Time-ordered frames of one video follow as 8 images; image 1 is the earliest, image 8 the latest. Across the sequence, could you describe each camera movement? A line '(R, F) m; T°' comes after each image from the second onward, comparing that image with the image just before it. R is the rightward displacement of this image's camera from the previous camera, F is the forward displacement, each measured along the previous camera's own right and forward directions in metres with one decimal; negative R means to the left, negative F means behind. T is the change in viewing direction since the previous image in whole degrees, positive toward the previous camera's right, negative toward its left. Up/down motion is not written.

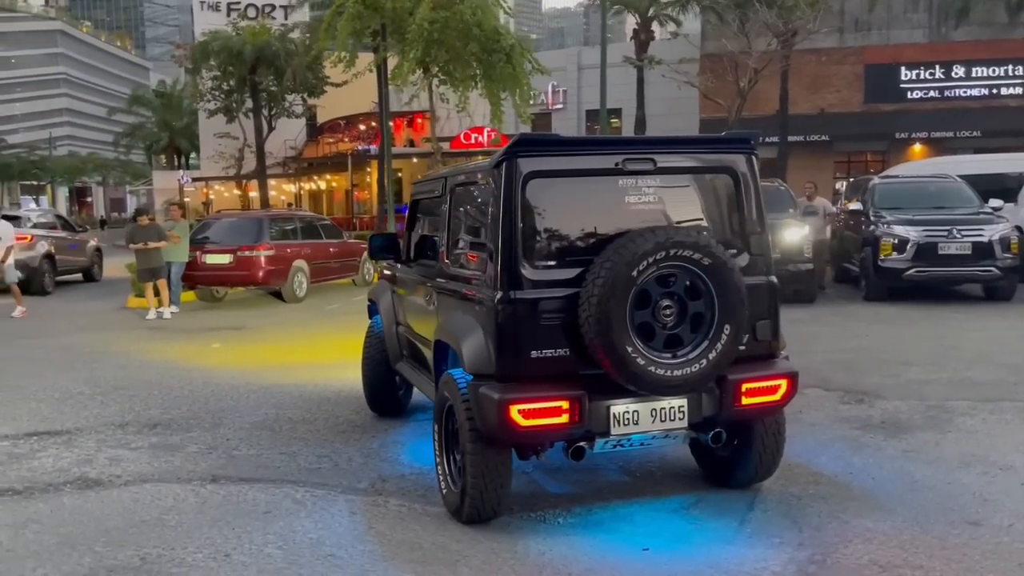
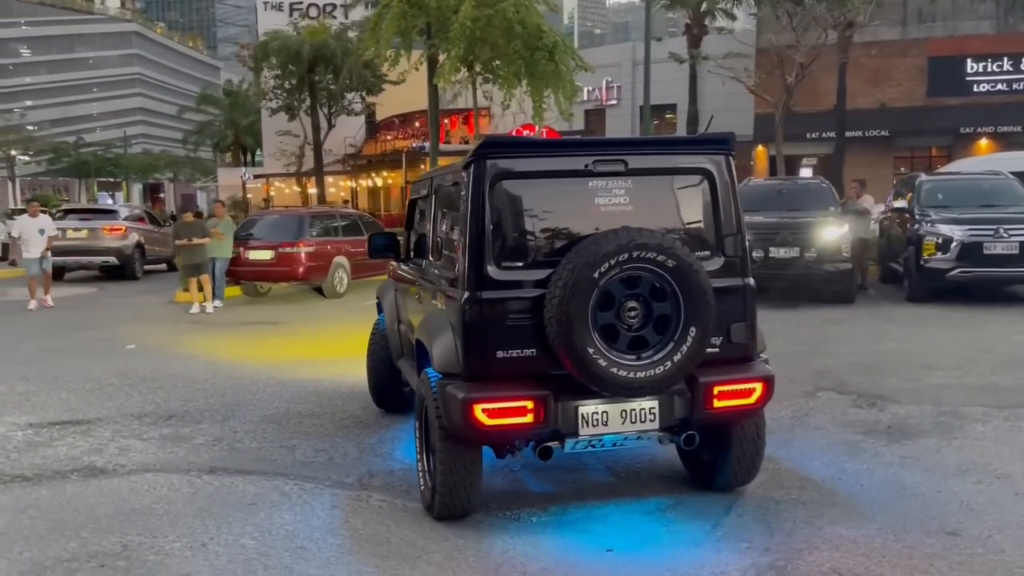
(+0.5, 0.0) m; -4°
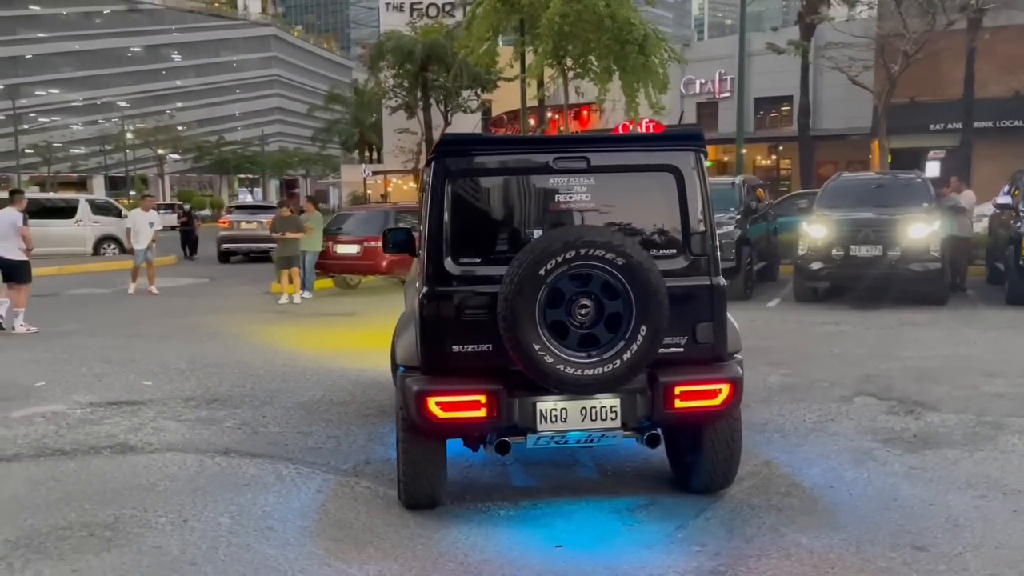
(+0.8, 0.0) m; -8°
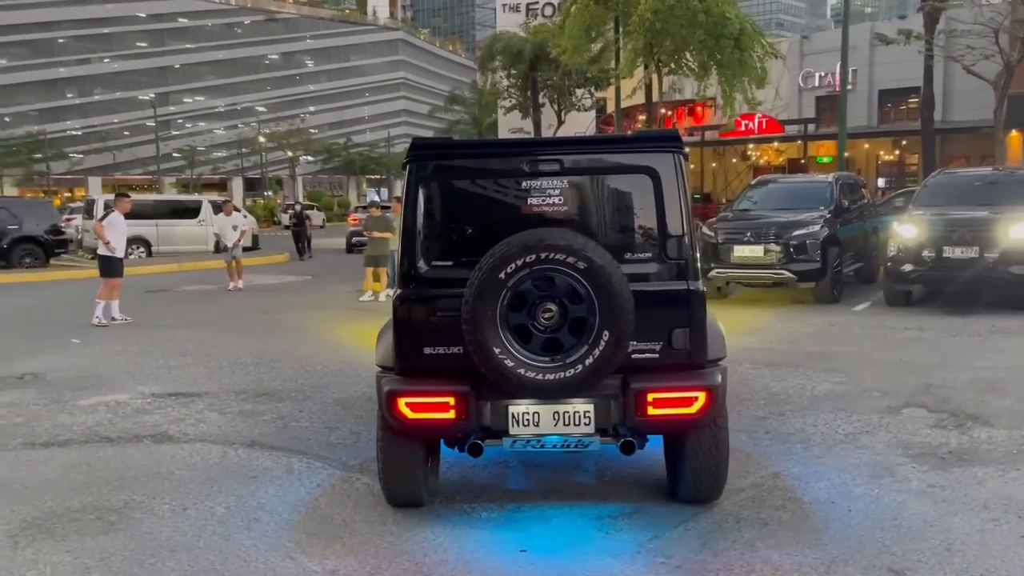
(+0.7, +0.1) m; -8°
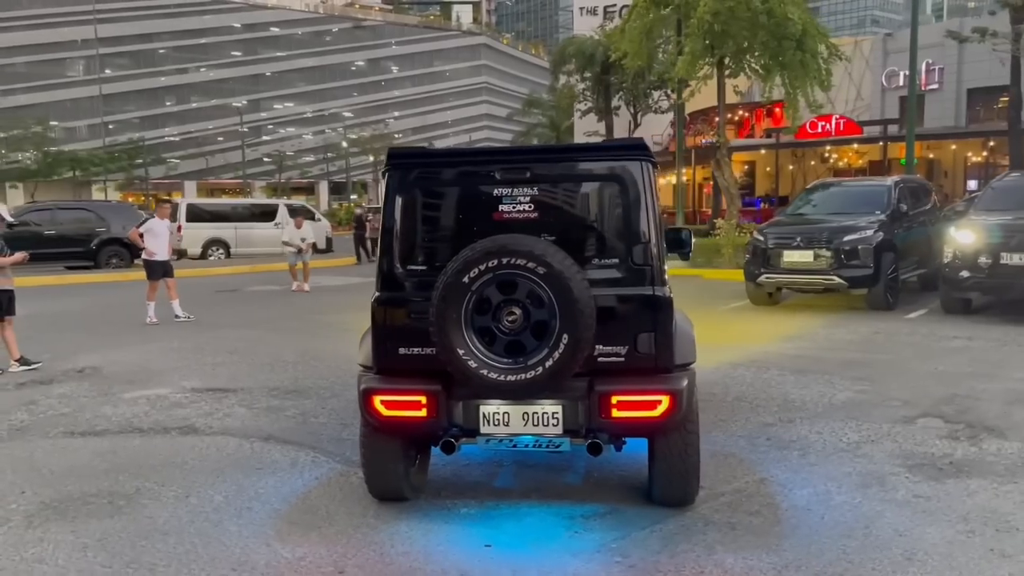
(+0.6, -0.1) m; -5°
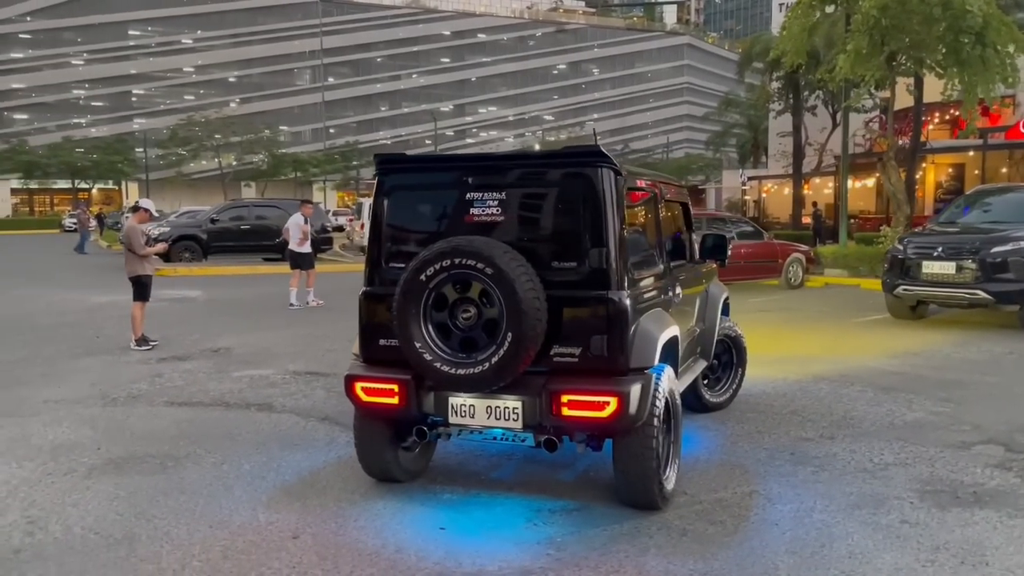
(+1.2, -0.1) m; -13°
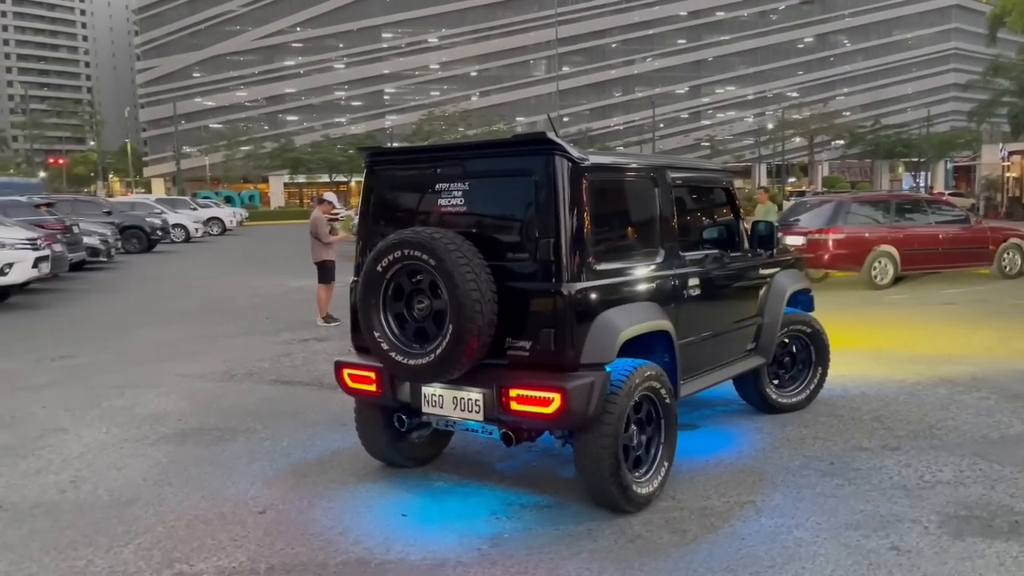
(+1.4, +0.3) m; -16°
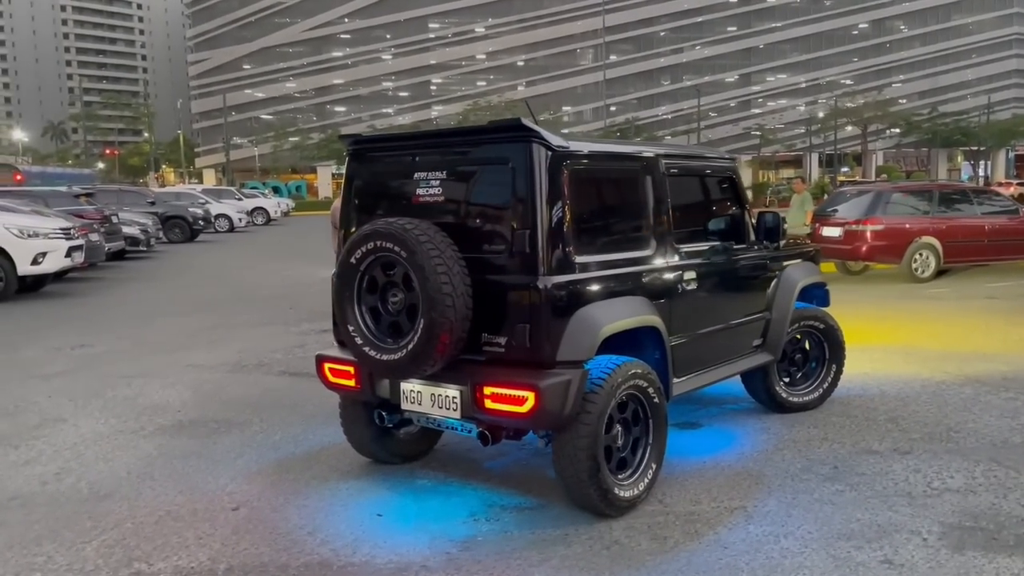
(+0.3, +0.2) m; -3°
